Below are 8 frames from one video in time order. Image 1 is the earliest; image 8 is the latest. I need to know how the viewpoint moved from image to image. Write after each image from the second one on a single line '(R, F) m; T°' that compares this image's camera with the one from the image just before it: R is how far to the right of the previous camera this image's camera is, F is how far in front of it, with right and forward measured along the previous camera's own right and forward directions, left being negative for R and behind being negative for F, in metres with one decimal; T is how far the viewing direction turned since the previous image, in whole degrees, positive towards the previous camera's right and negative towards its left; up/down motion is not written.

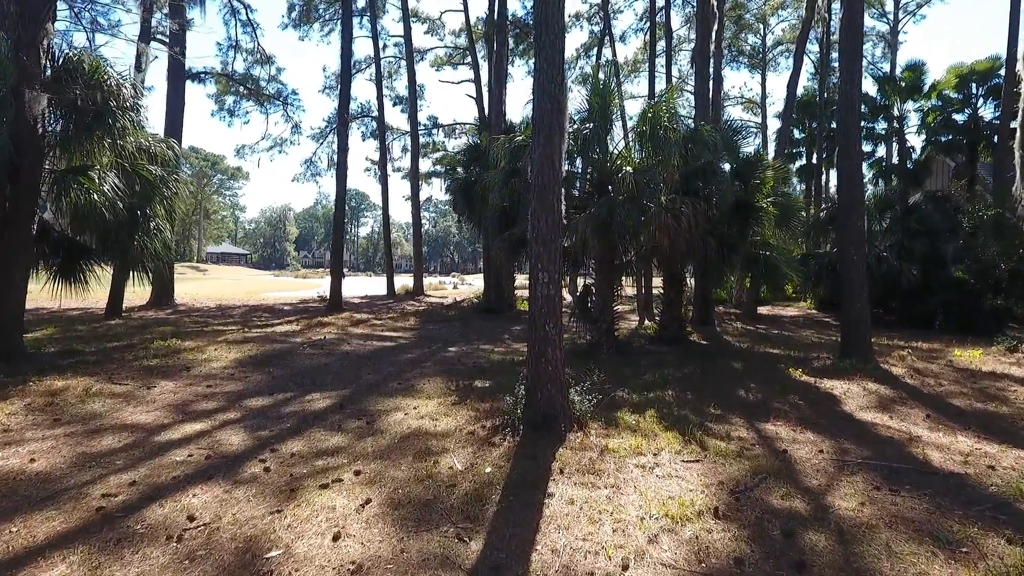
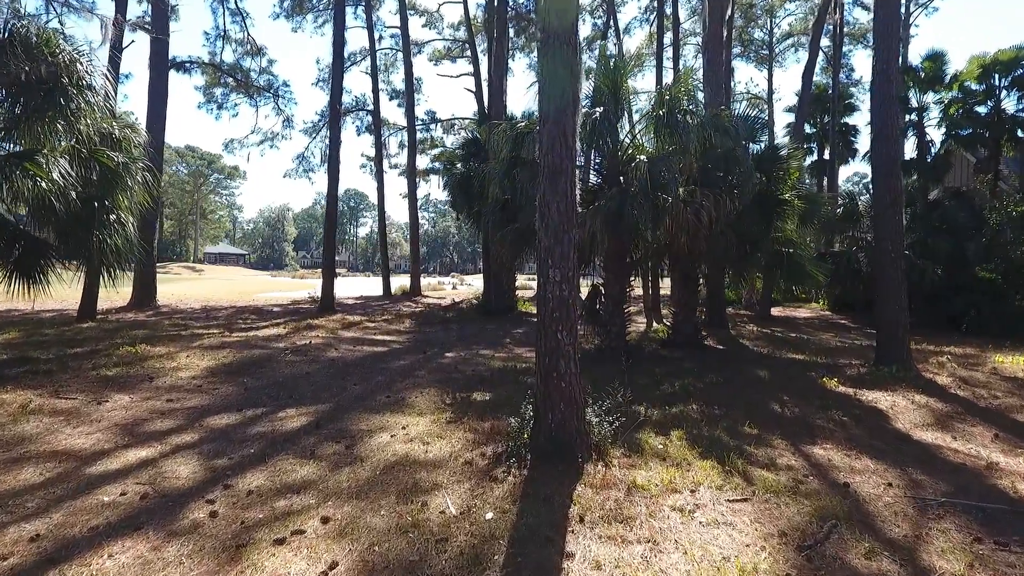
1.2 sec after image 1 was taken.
(0.0, +0.8) m; 0°
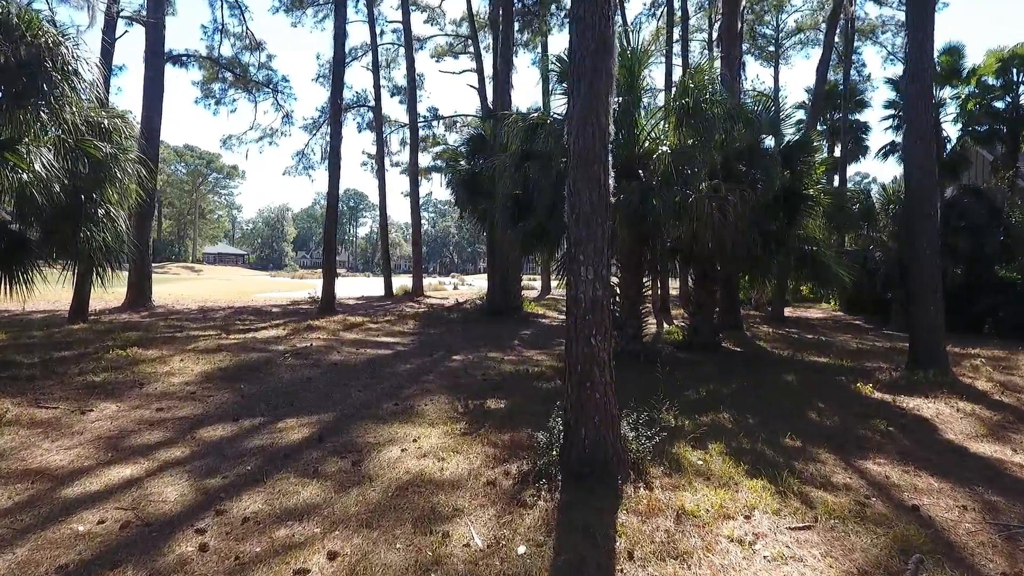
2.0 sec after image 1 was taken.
(-0.2, +0.4) m; 0°
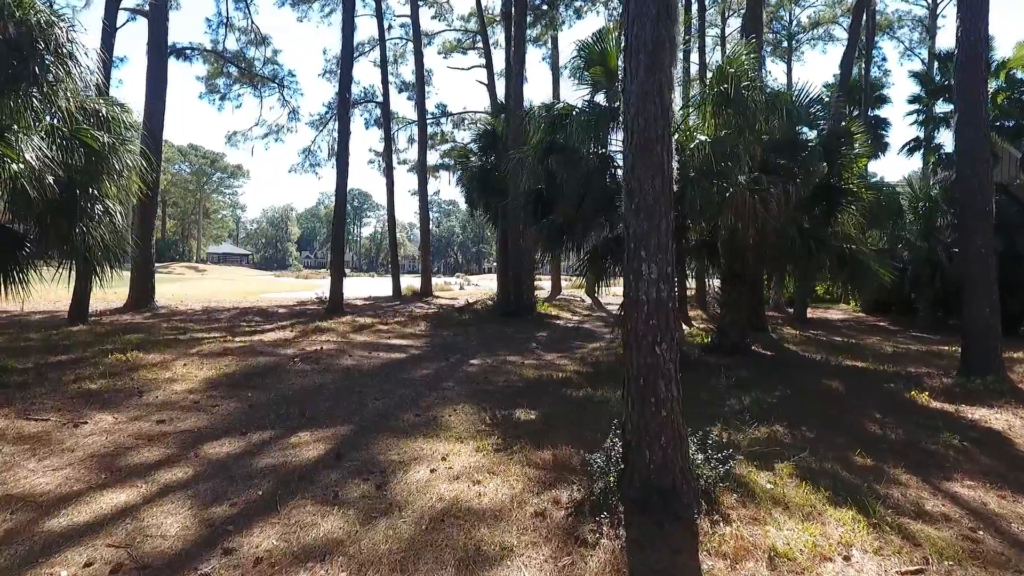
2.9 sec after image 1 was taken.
(-0.2, +0.5) m; 0°
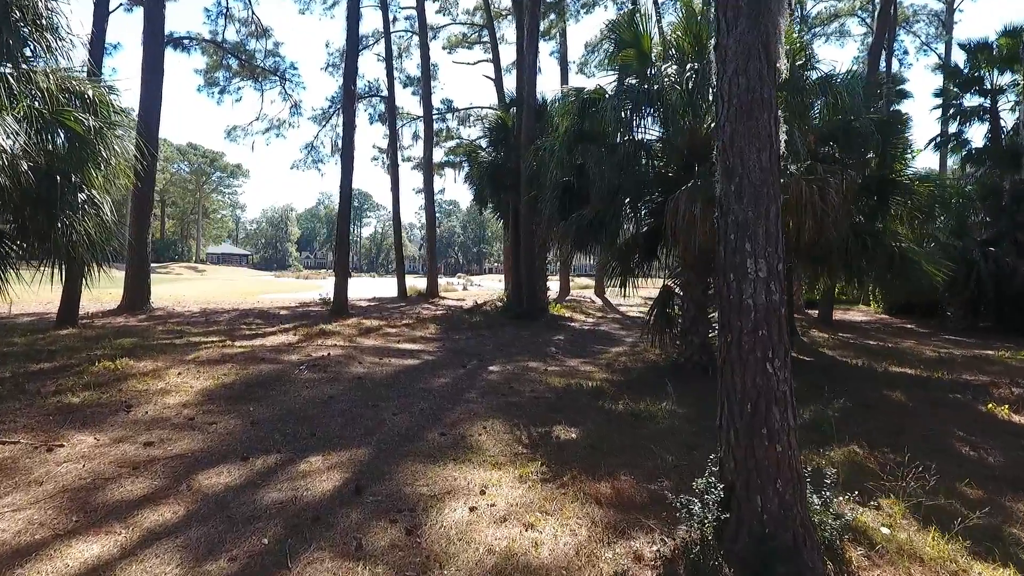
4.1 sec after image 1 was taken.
(-0.3, +0.6) m; 0°
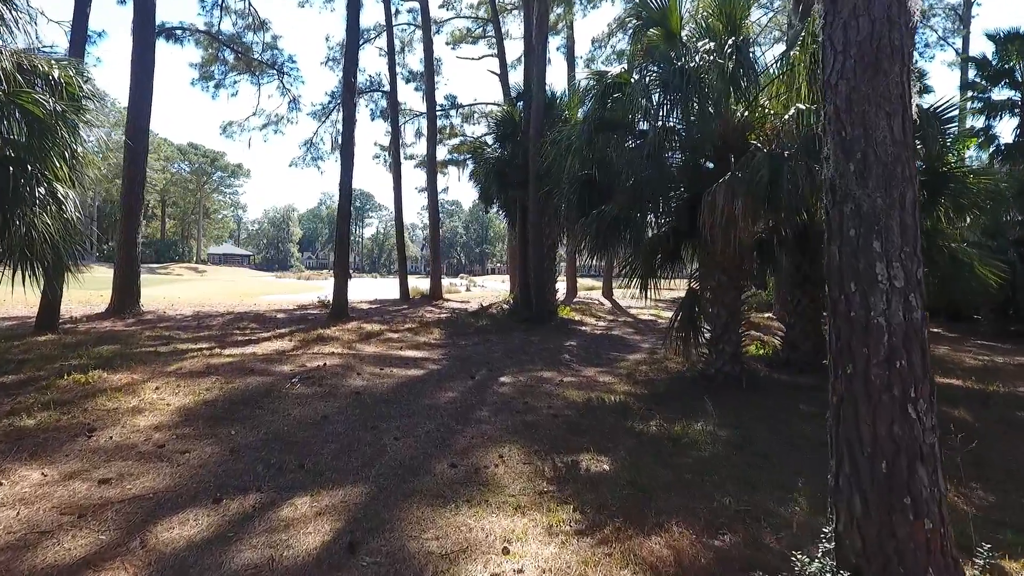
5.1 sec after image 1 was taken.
(-0.1, +0.7) m; 0°
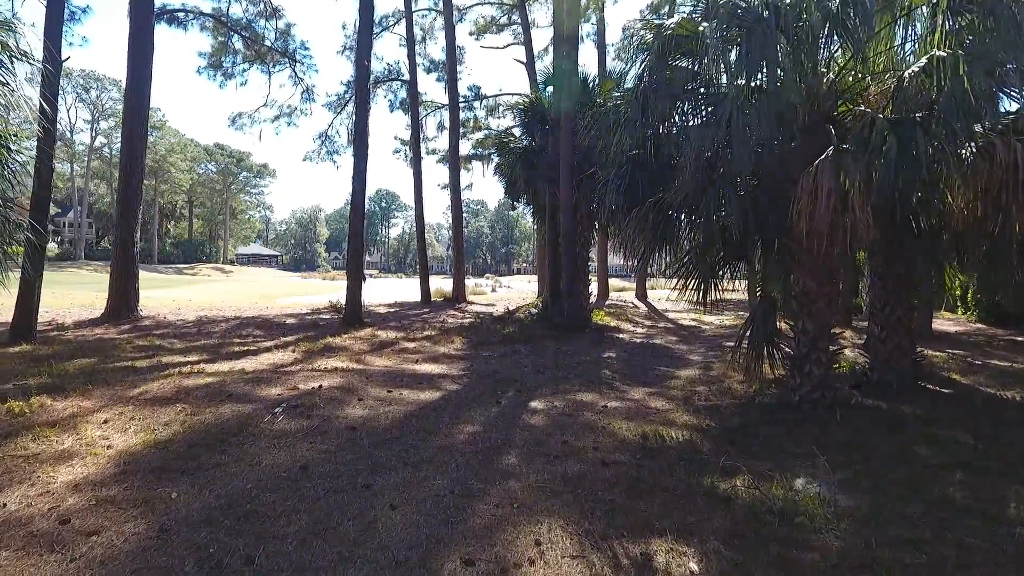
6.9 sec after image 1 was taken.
(-0.1, +1.2) m; -2°
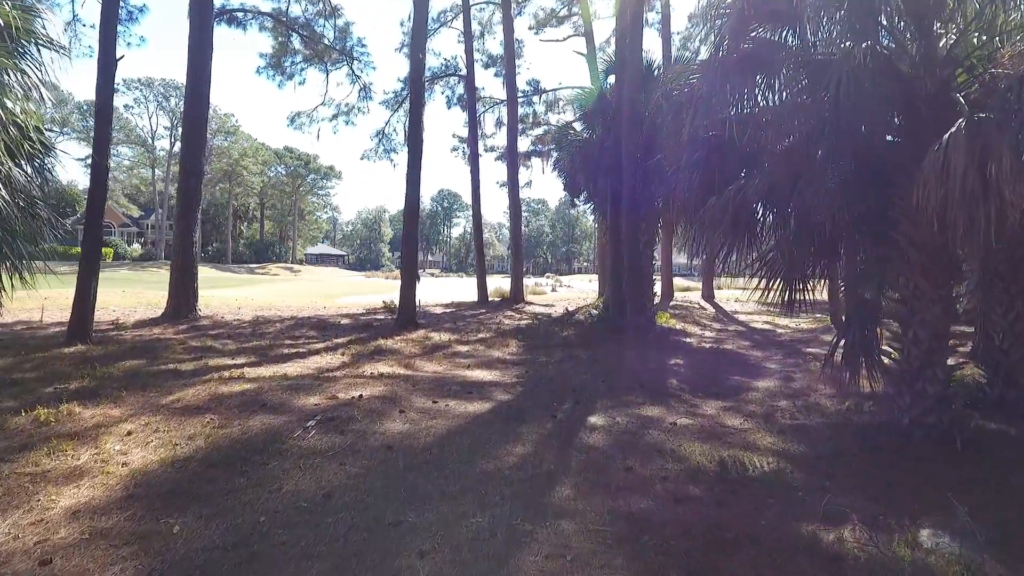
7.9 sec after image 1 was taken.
(0.0, +0.6) m; -6°
